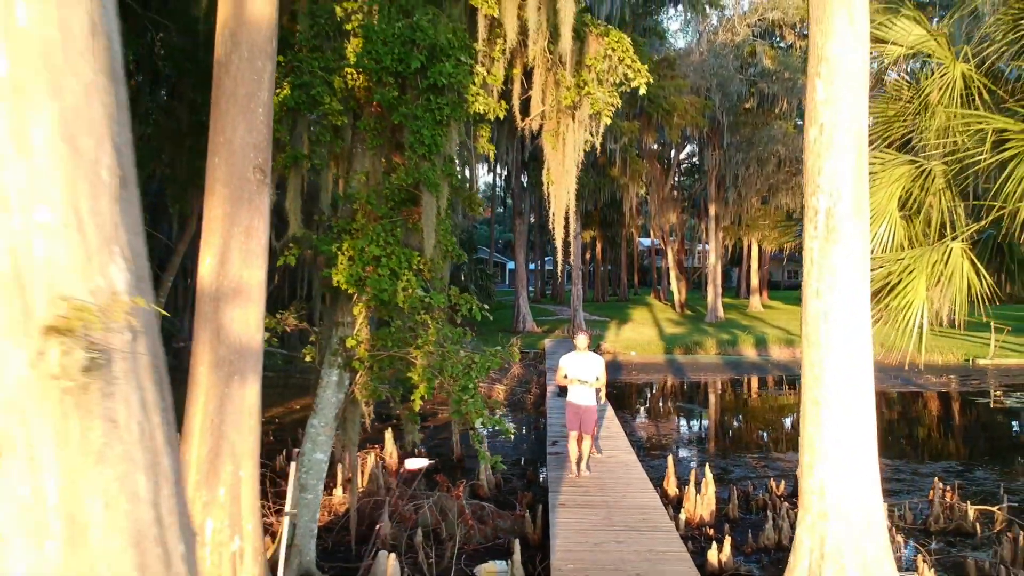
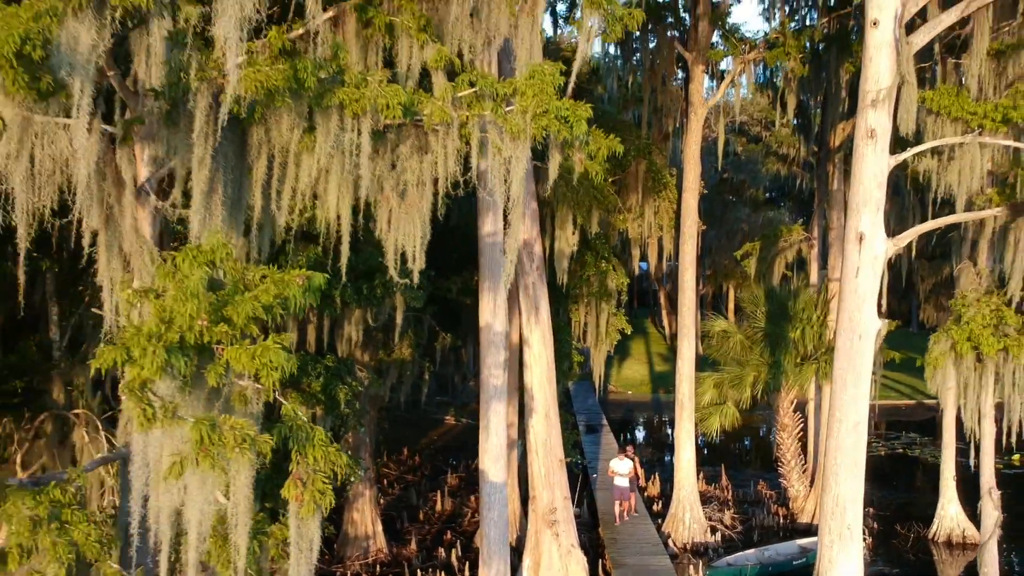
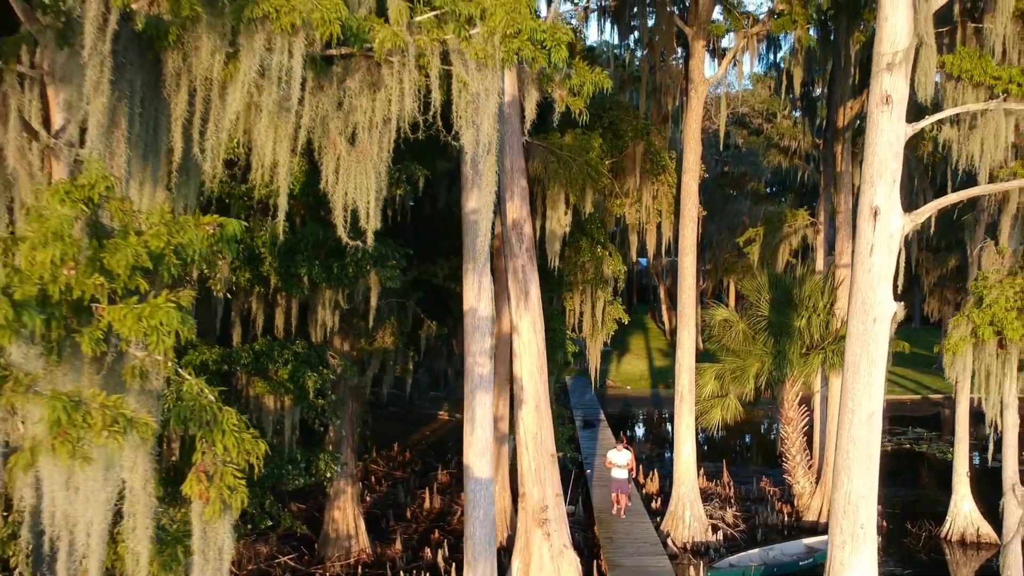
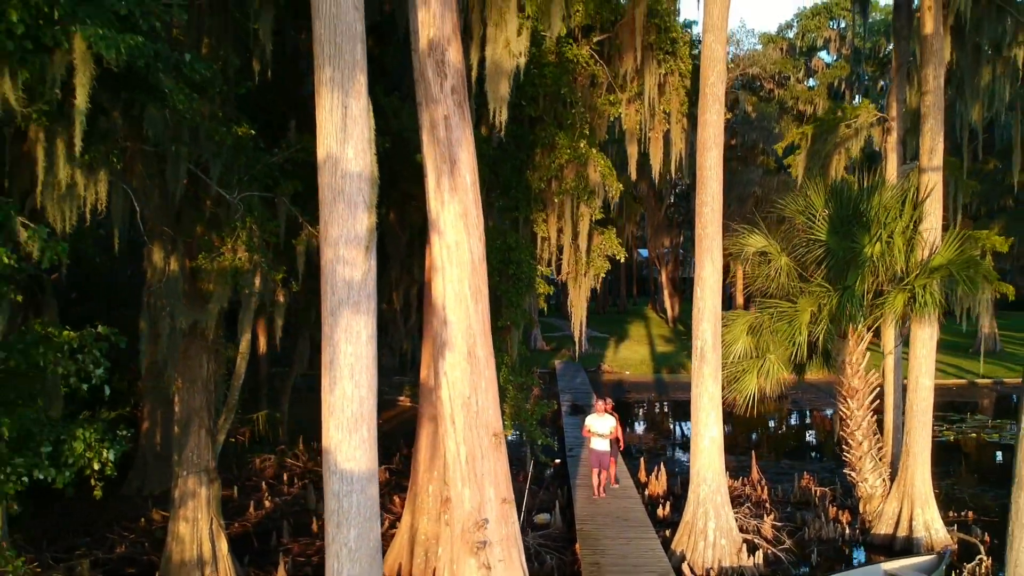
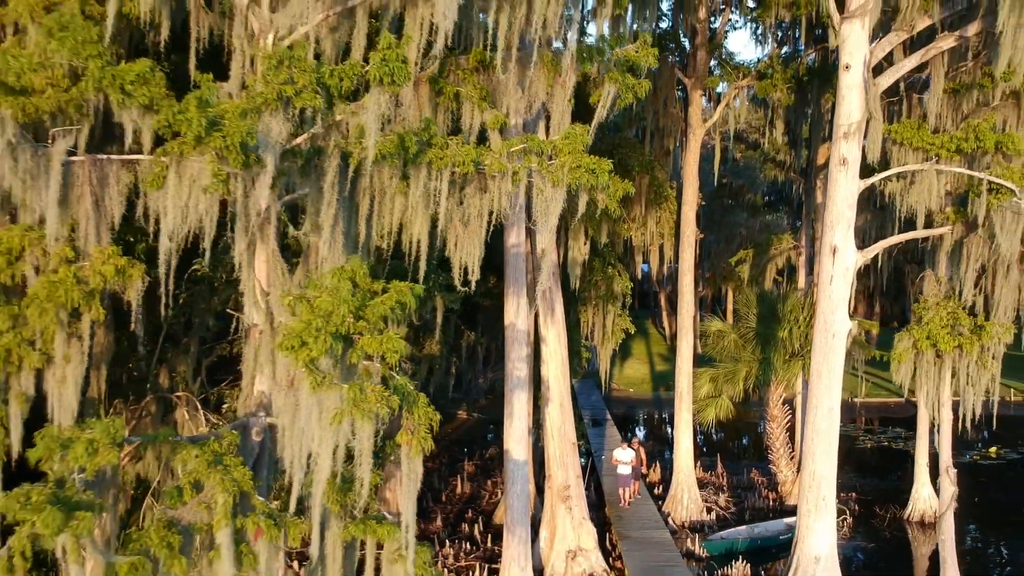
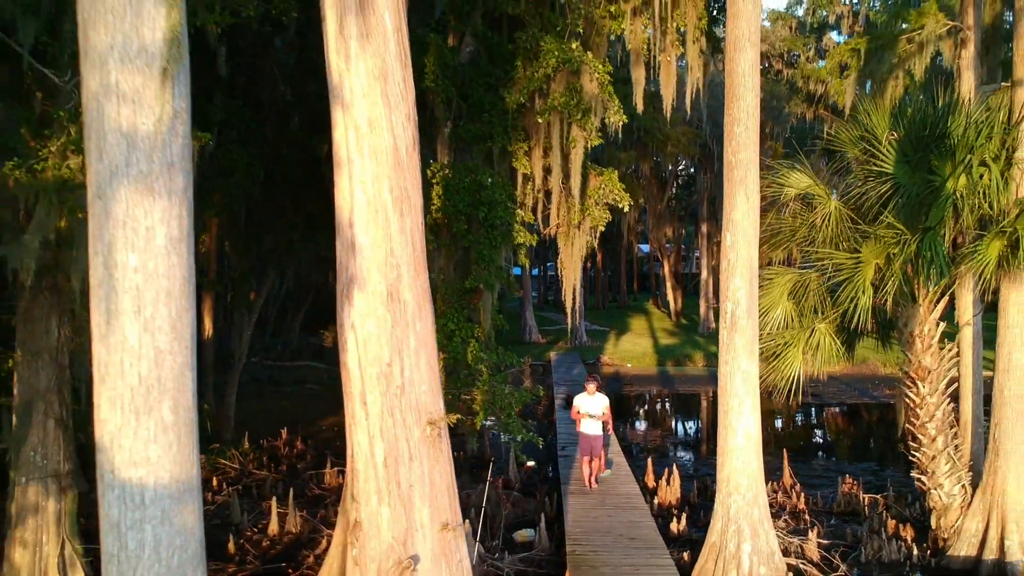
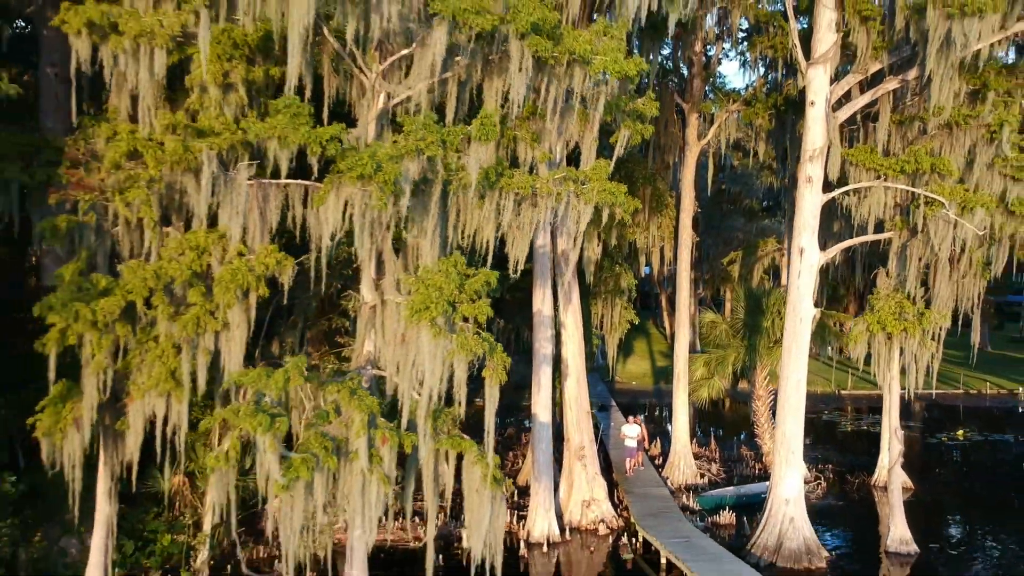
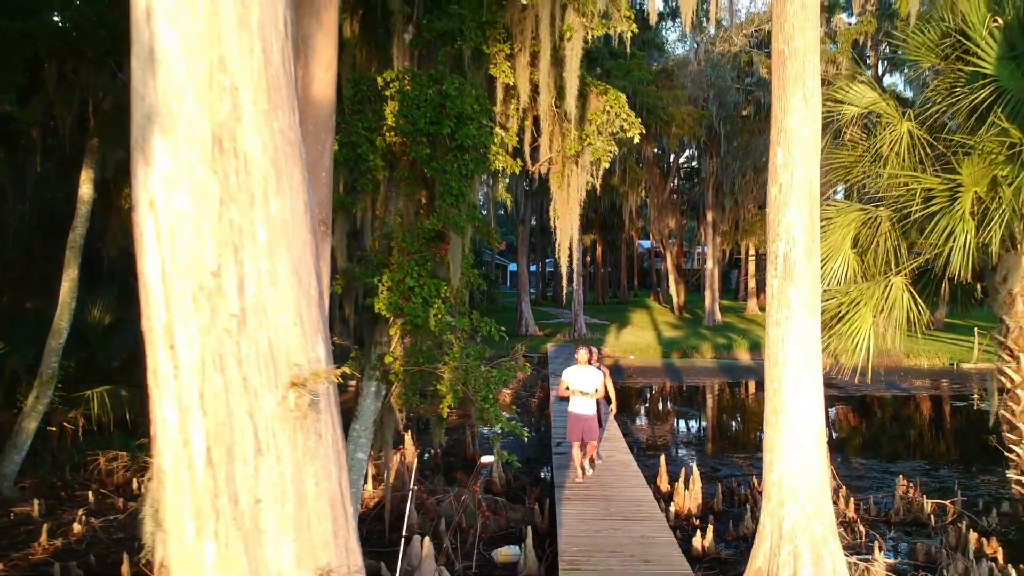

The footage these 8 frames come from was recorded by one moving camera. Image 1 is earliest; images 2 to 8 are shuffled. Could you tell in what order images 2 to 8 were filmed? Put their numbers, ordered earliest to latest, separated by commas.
8, 6, 4, 3, 2, 5, 7
